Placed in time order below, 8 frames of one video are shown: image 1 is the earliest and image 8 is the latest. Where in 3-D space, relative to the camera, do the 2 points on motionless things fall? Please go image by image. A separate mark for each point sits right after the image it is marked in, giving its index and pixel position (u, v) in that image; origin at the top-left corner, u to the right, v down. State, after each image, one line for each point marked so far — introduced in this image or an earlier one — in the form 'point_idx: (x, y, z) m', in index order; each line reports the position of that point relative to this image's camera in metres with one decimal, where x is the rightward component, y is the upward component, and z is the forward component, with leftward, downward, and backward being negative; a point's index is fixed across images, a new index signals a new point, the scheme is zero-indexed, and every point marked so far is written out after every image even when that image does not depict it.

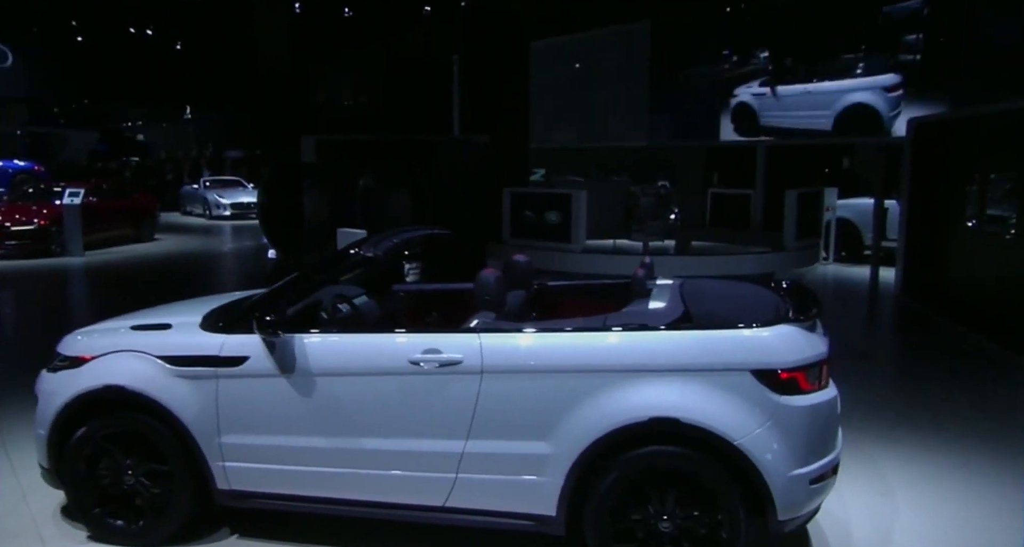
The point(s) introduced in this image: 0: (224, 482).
0: (-1.2, -0.9, +3.2) m
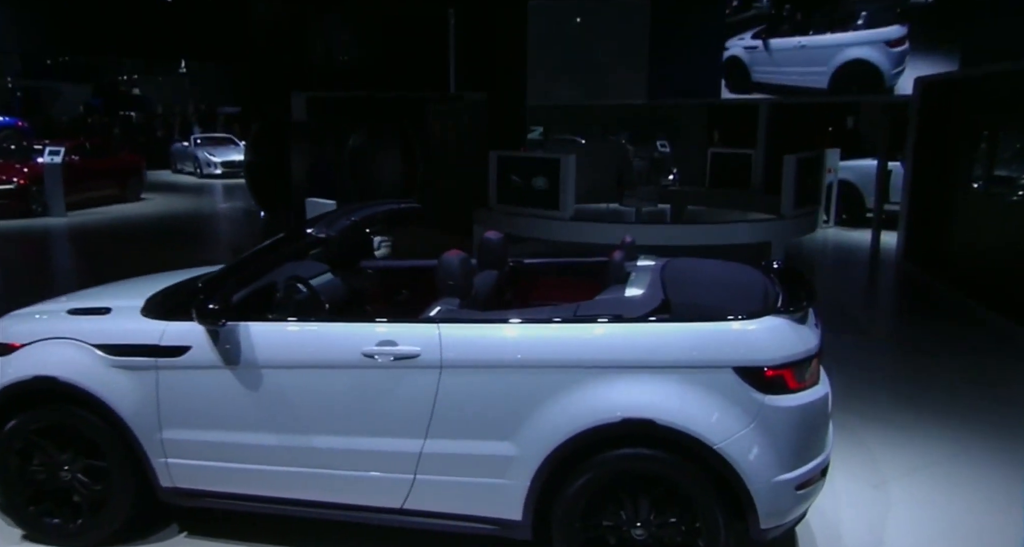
0: (-1.4, -0.8, +3.0) m
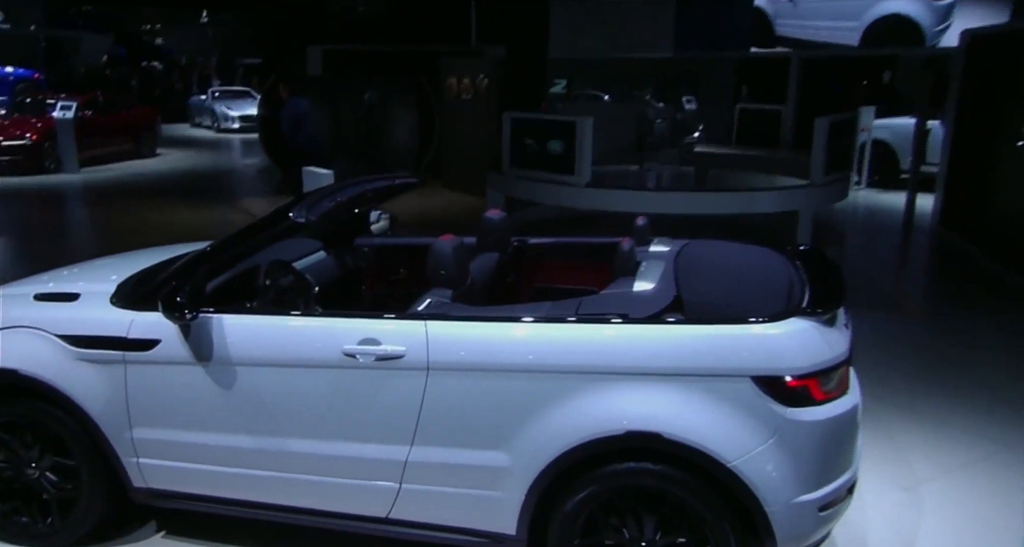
0: (-1.4, -0.8, +2.8) m
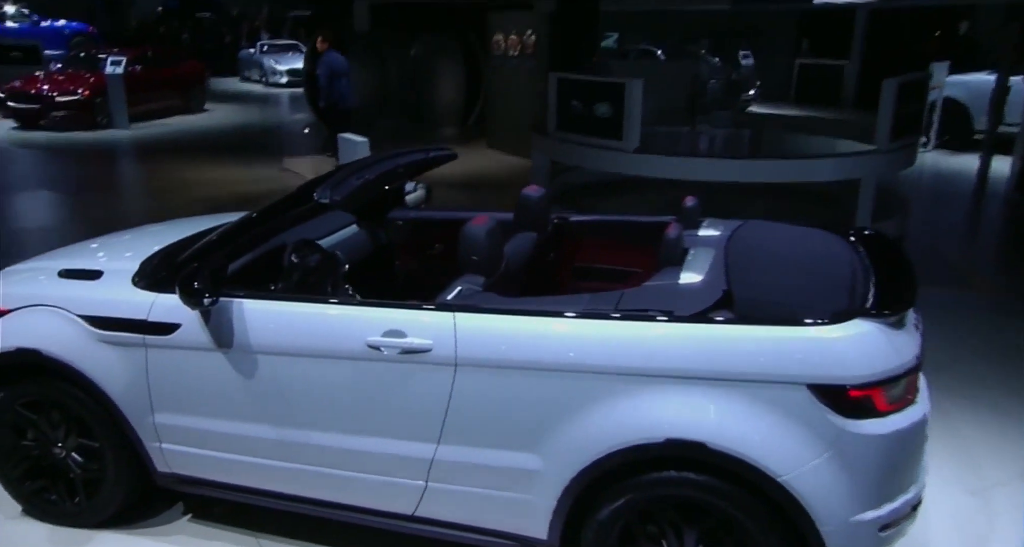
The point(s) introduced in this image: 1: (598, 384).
0: (-1.3, -0.7, +2.7) m
1: (+0.3, -0.3, +2.3) m
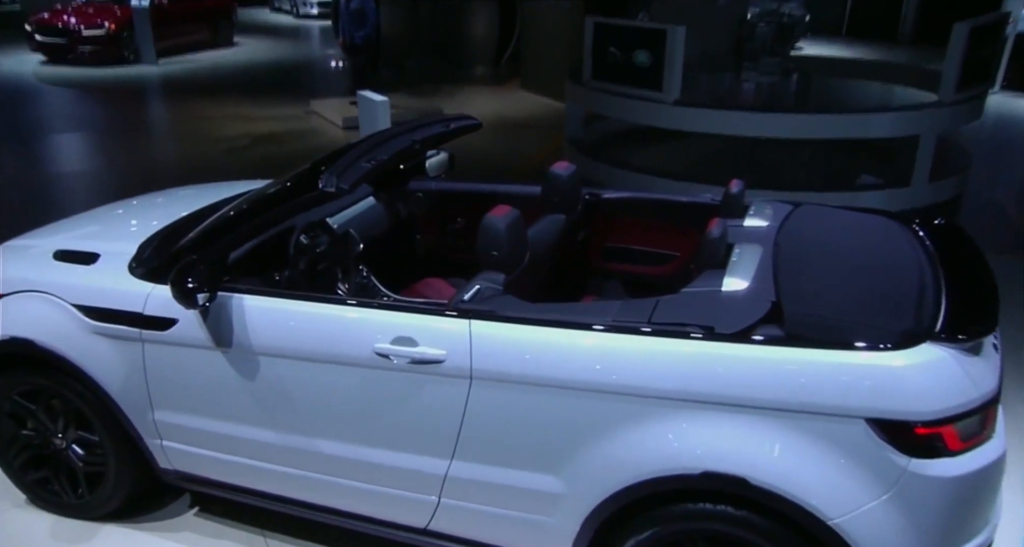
0: (-1.2, -0.7, +2.6) m
1: (+0.3, -0.4, +2.0) m
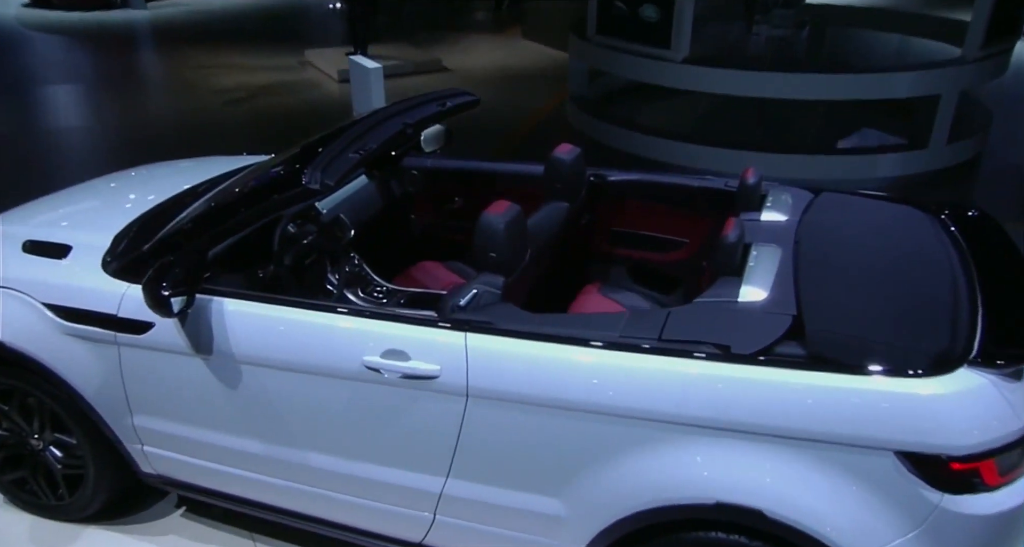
0: (-1.2, -0.6, +2.5) m
1: (+0.3, -0.4, +1.9) m
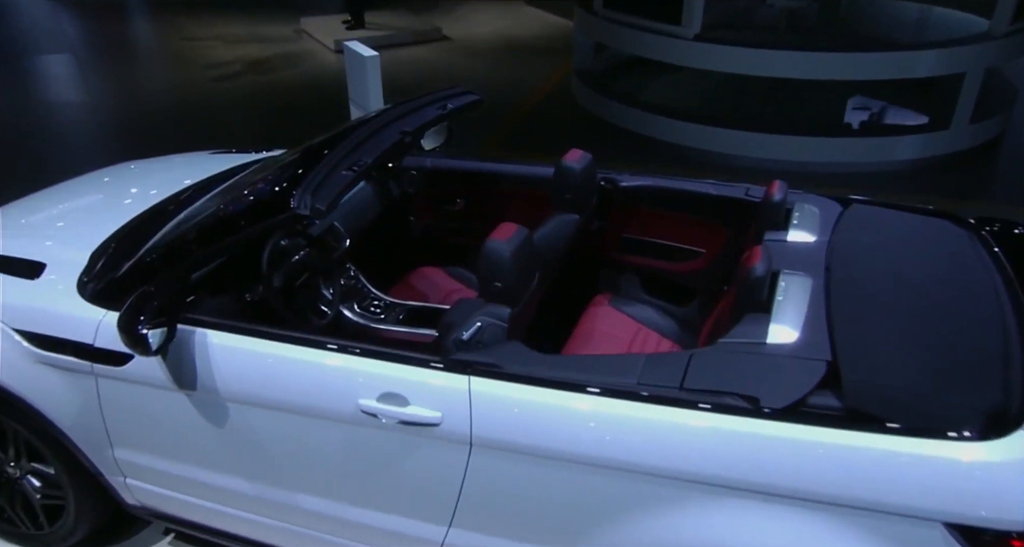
0: (-1.2, -0.7, +2.3) m
1: (+0.3, -0.5, +1.7) m
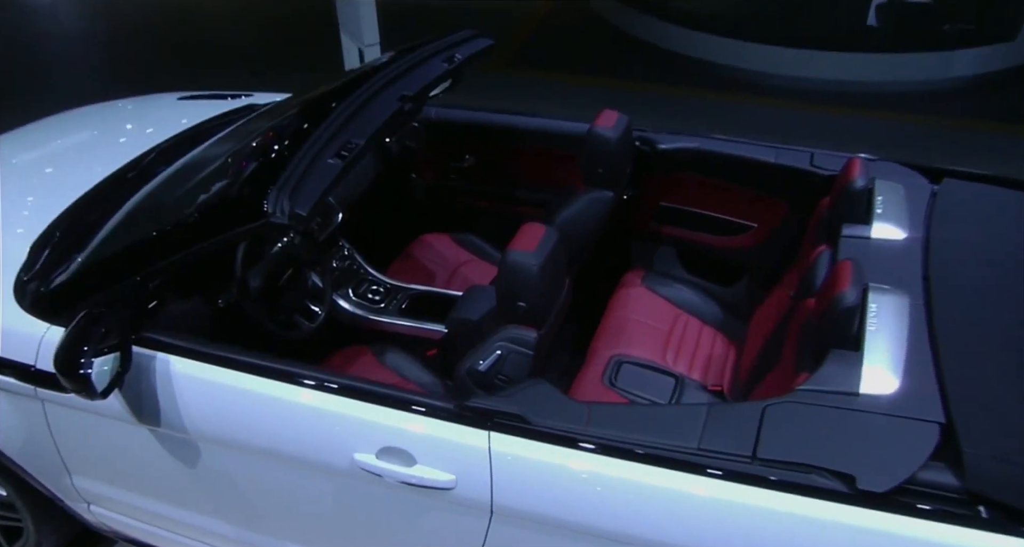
0: (-1.1, -0.7, +2.1) m
1: (+0.4, -0.6, +1.4) m
